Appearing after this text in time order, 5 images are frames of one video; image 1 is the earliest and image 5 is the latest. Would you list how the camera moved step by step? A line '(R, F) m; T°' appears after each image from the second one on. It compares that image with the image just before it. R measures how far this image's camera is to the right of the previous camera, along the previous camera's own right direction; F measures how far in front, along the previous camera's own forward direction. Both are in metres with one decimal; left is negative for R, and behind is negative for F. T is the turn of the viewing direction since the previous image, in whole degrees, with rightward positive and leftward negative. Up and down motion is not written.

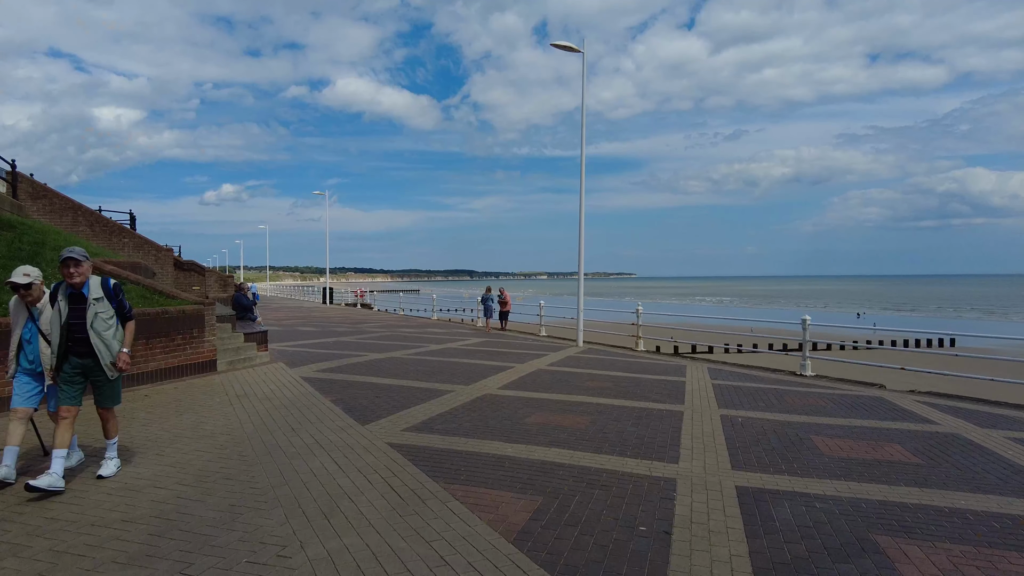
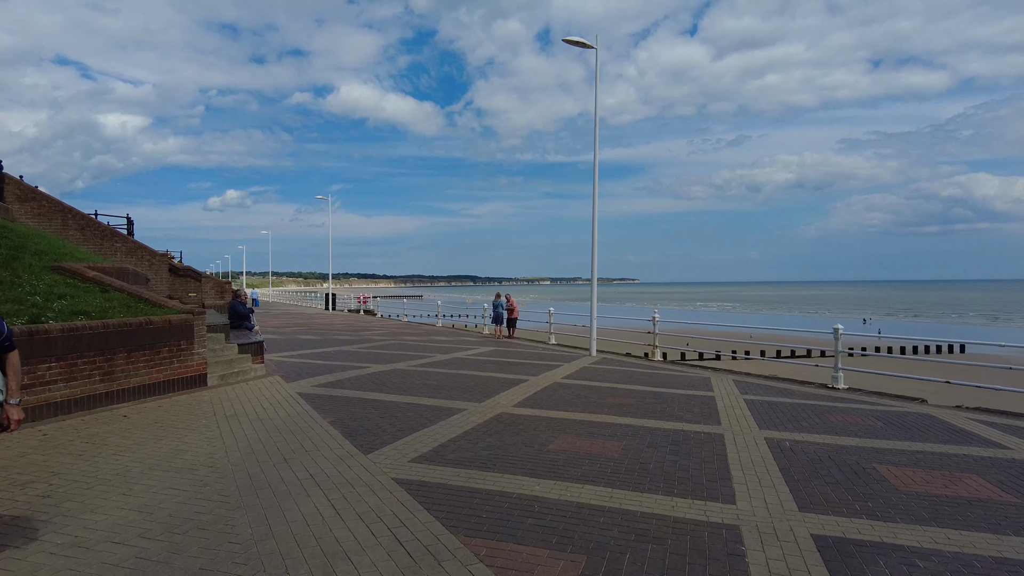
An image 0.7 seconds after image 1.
(-0.2, +0.8) m; 0°
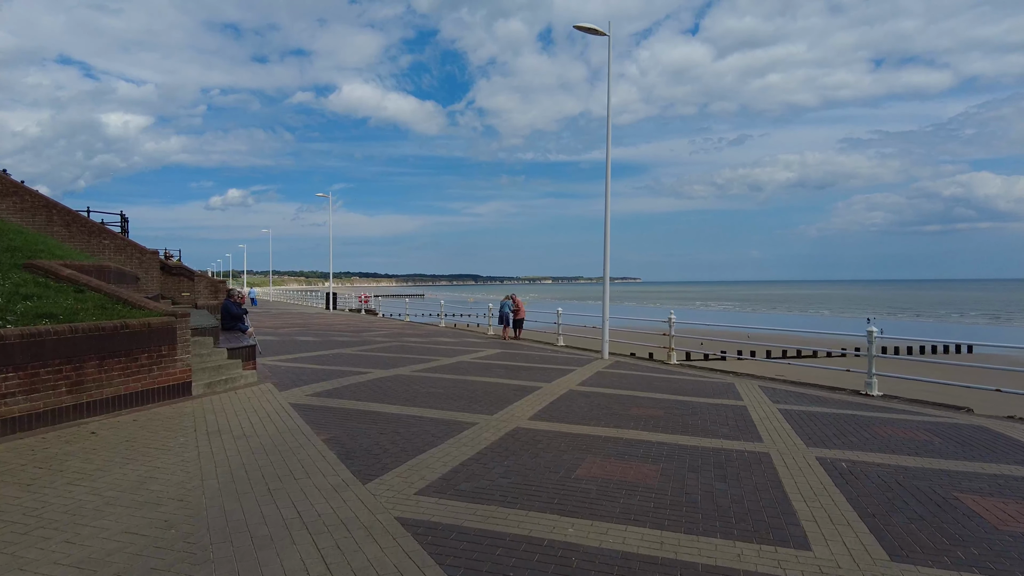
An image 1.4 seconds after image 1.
(-0.2, +0.8) m; 0°
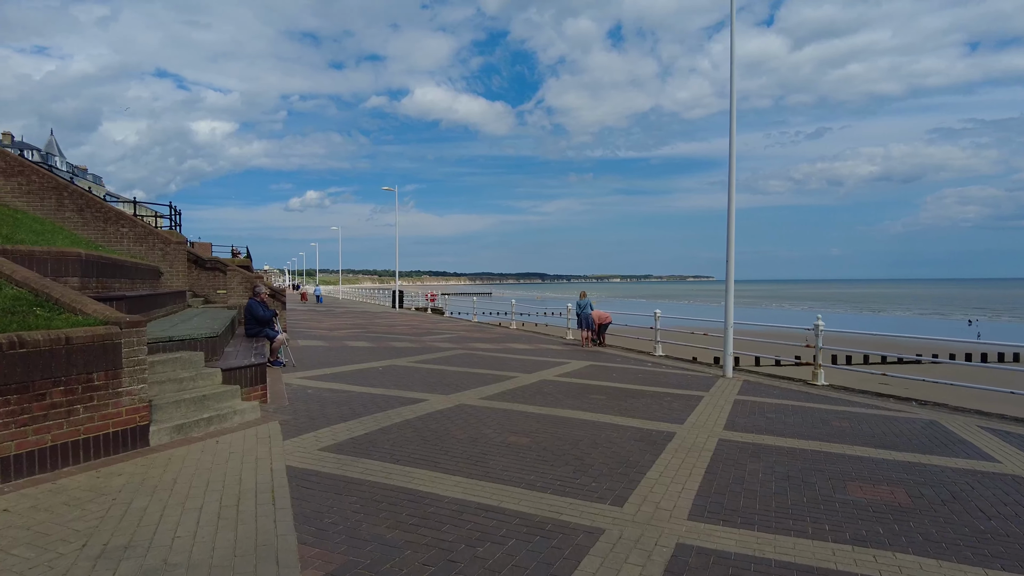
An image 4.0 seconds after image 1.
(-0.5, +3.2) m; -6°
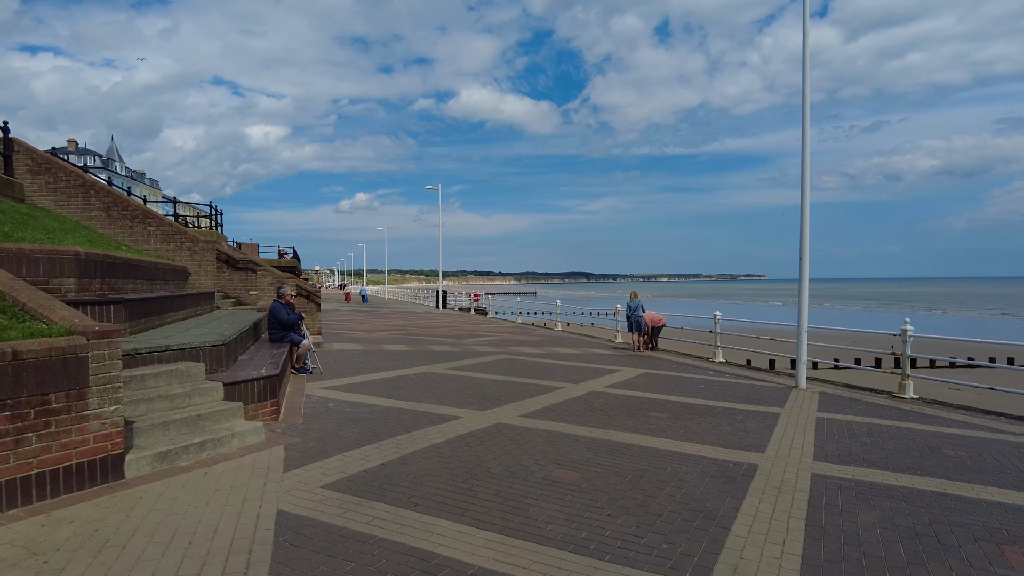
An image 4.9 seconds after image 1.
(0.0, +1.1) m; -4°
